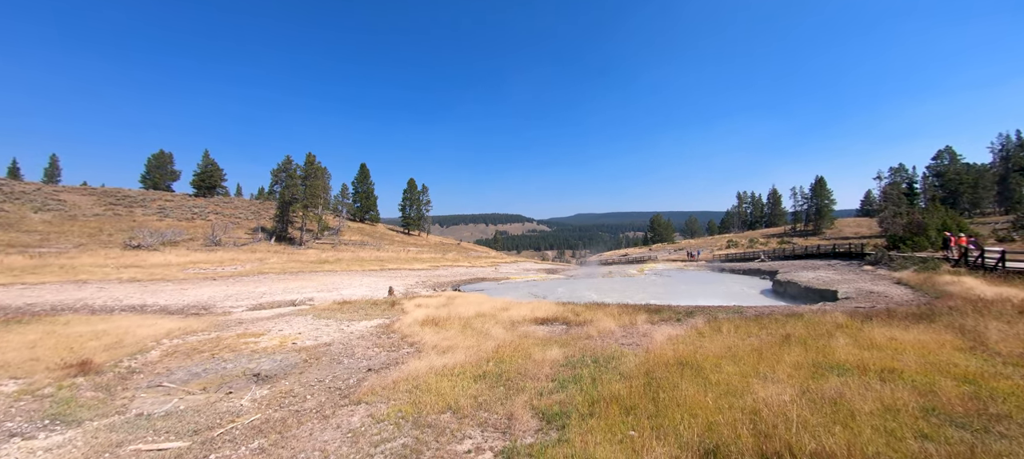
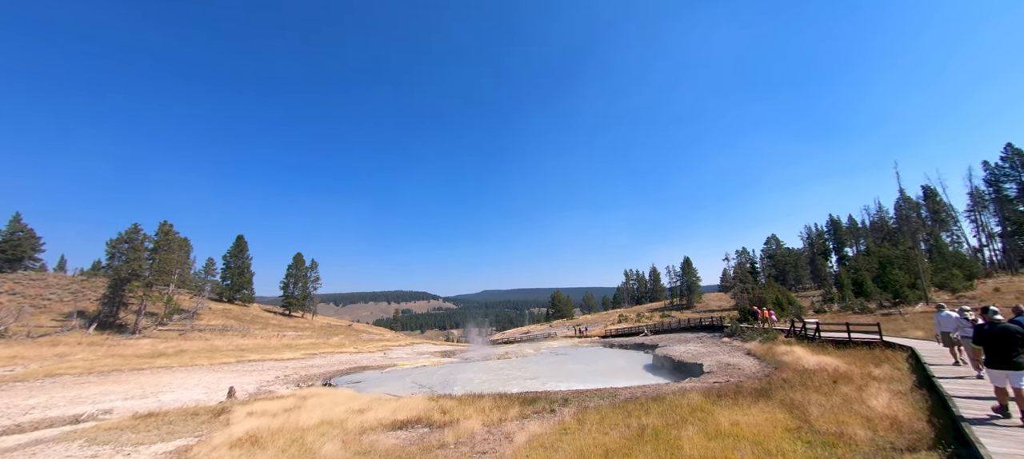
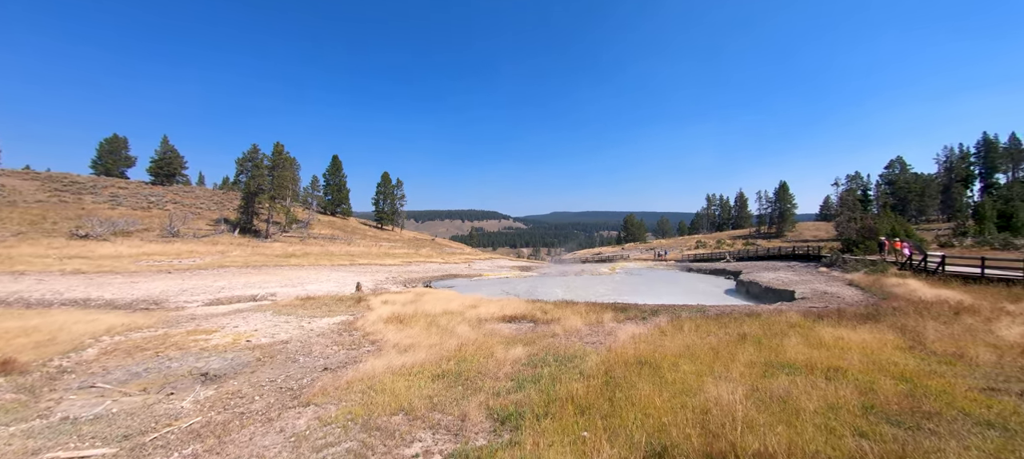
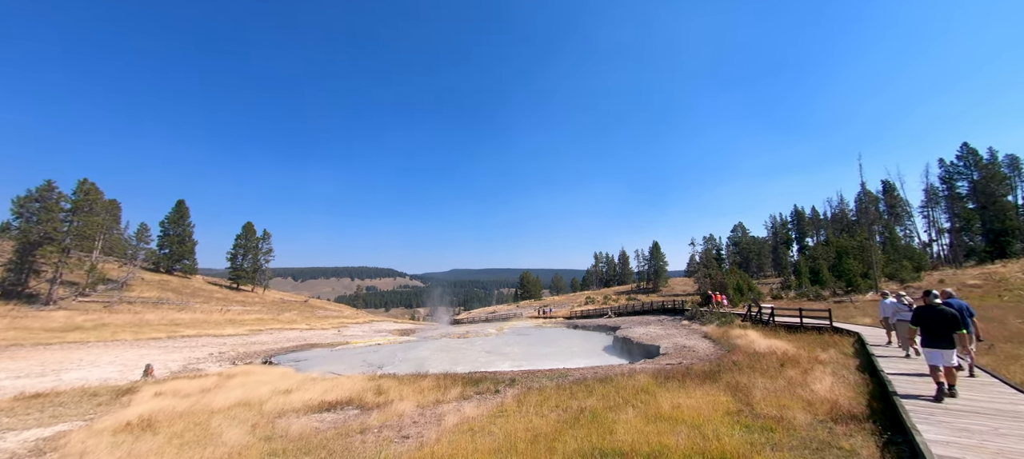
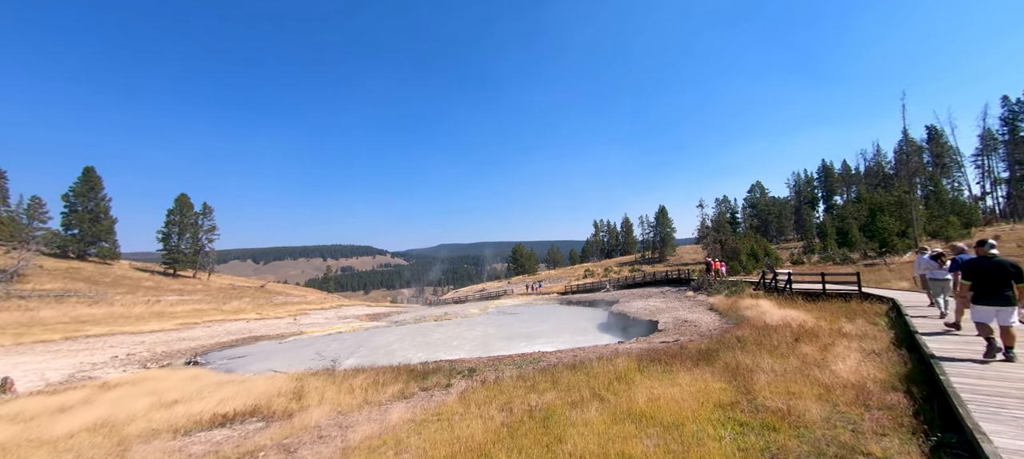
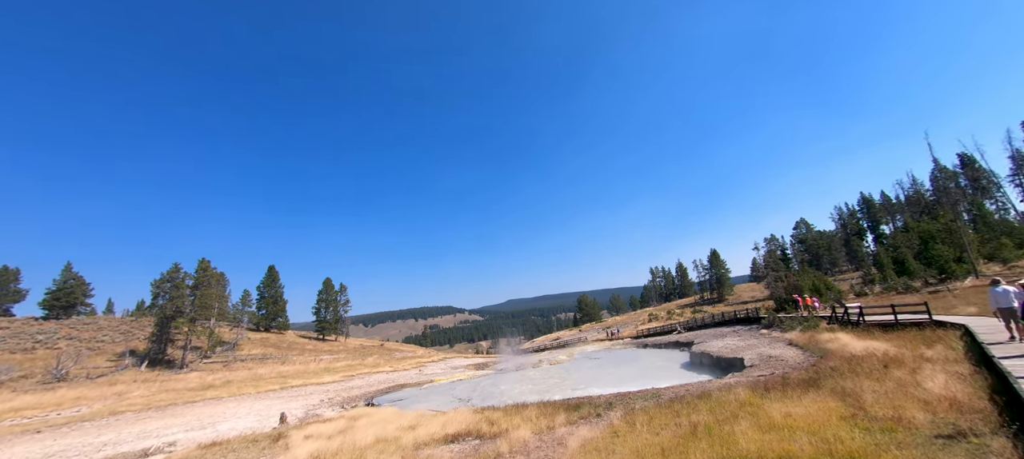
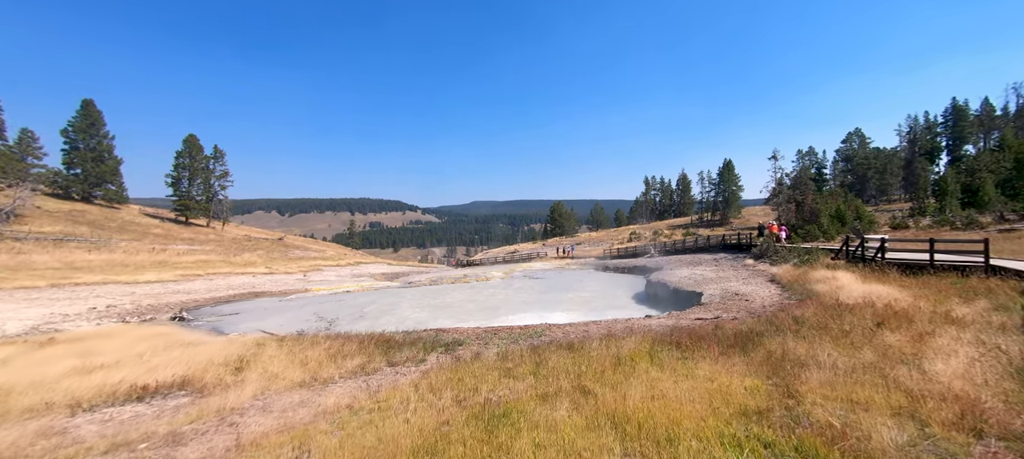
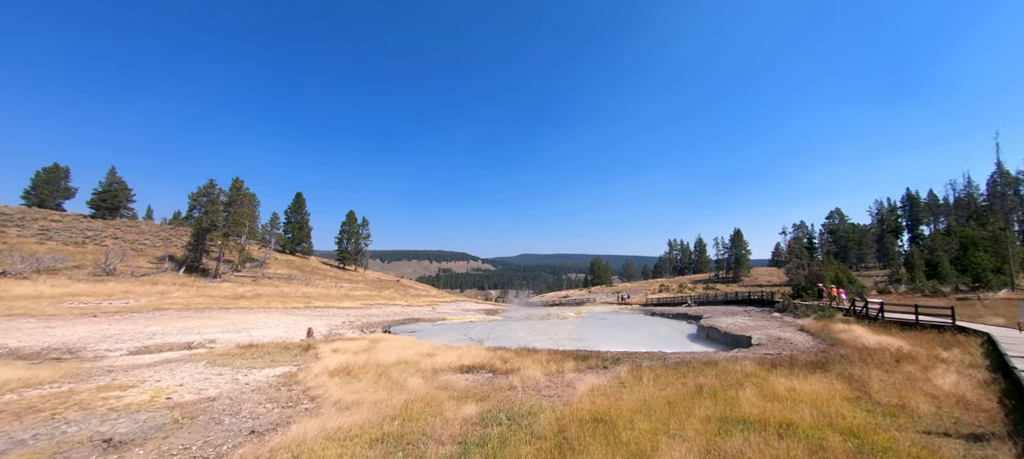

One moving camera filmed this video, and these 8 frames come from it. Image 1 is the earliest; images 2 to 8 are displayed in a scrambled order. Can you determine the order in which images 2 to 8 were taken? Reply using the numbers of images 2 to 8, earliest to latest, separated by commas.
3, 8, 6, 2, 4, 5, 7
